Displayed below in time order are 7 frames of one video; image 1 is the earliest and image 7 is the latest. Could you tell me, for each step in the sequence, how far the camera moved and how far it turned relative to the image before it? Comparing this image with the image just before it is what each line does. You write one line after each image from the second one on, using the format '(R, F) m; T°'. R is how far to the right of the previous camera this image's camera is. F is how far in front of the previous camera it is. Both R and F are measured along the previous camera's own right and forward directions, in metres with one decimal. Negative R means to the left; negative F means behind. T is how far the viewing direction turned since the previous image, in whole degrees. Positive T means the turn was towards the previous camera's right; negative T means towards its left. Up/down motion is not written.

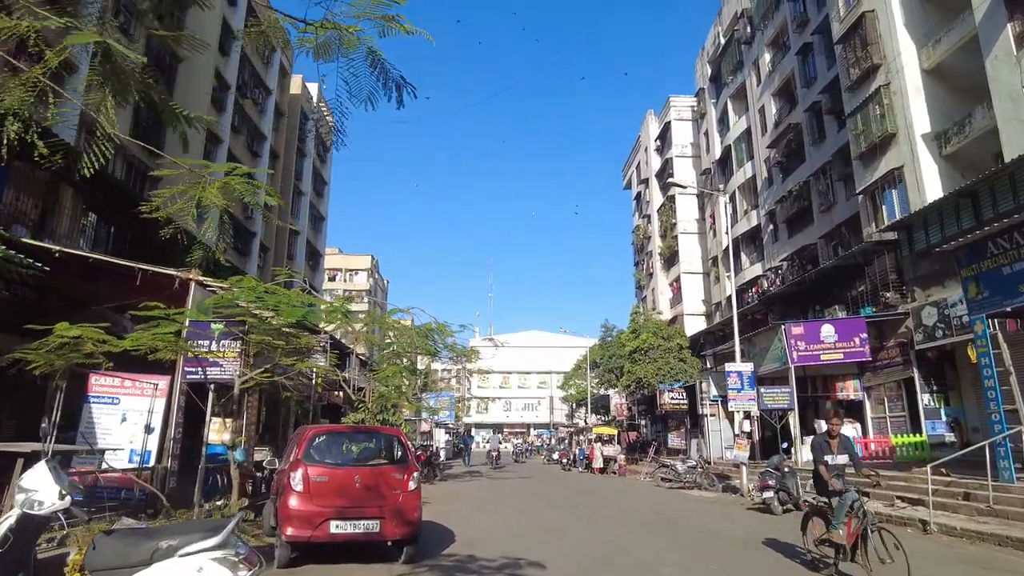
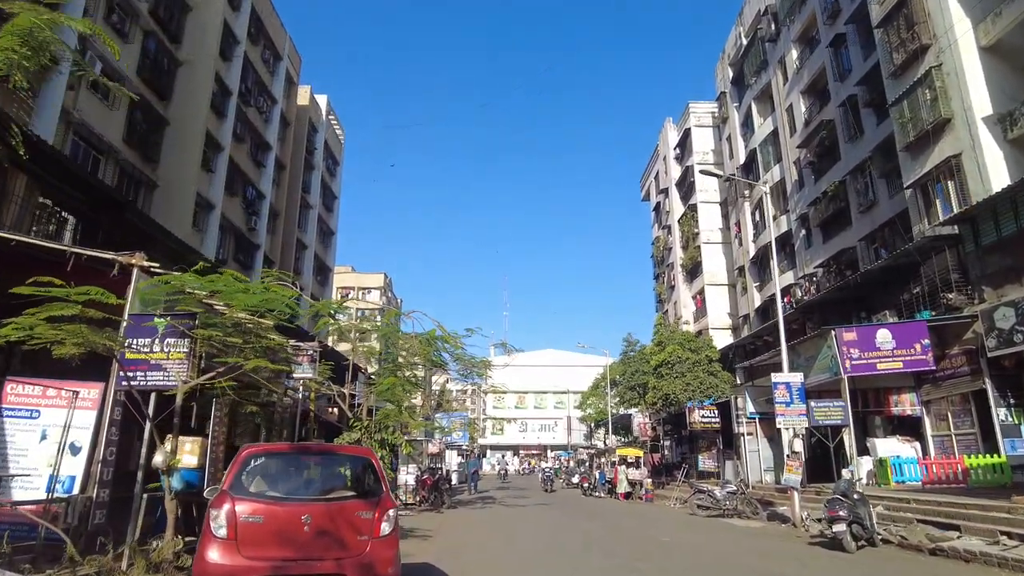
(0.0, +1.7) m; -1°
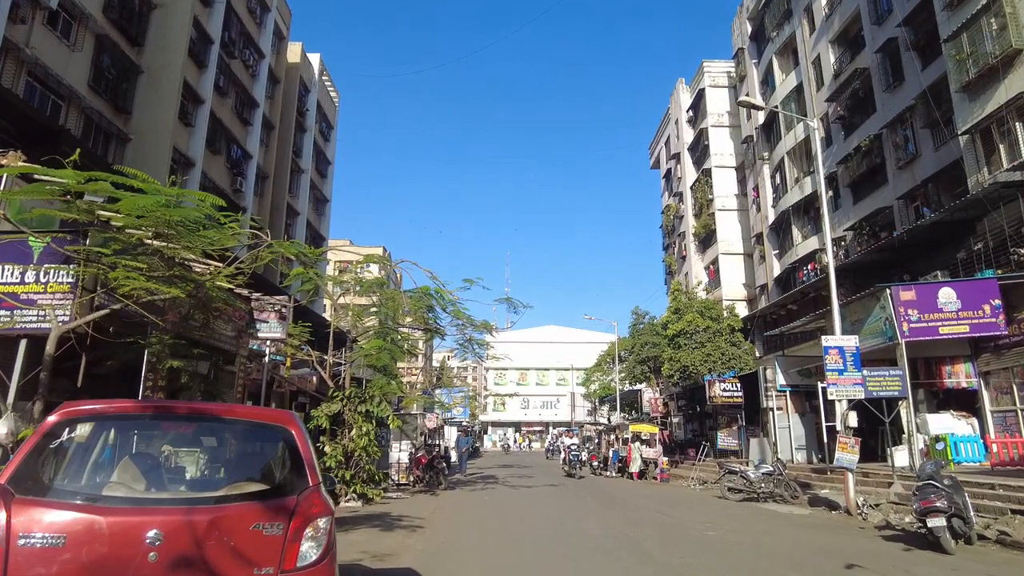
(-0.1, +1.9) m; 0°
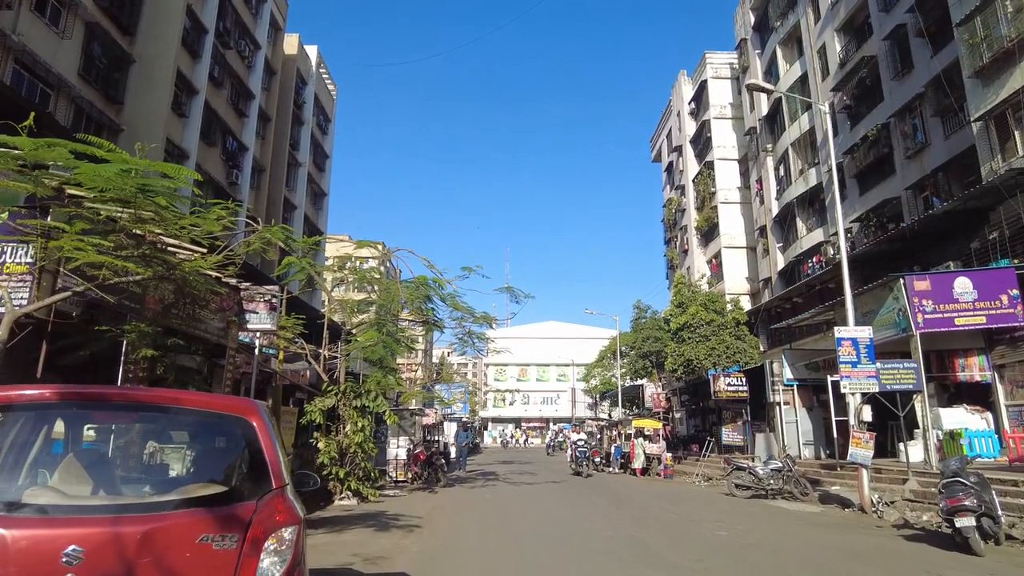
(0.0, +0.4) m; 0°
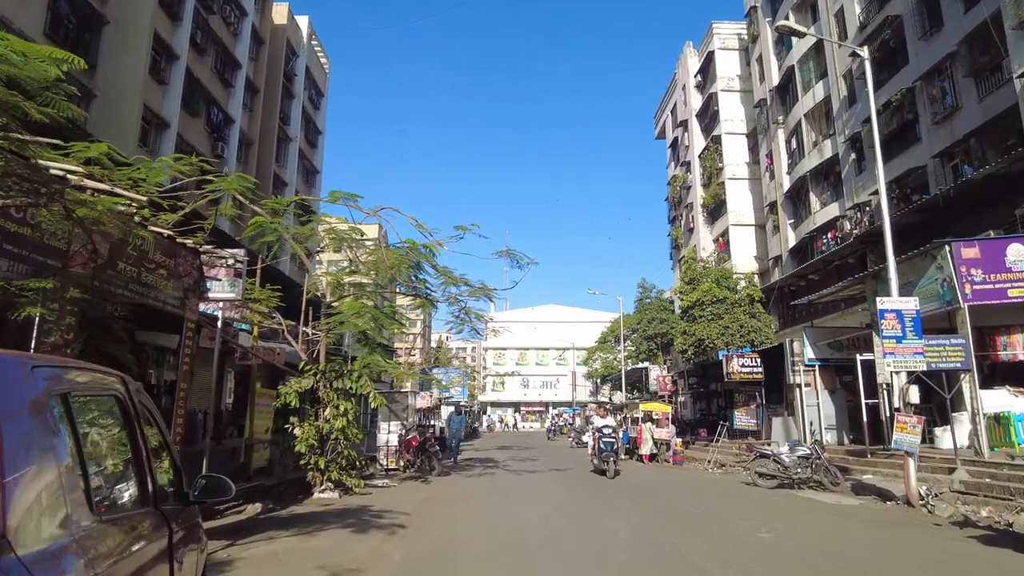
(0.0, +1.2) m; 0°
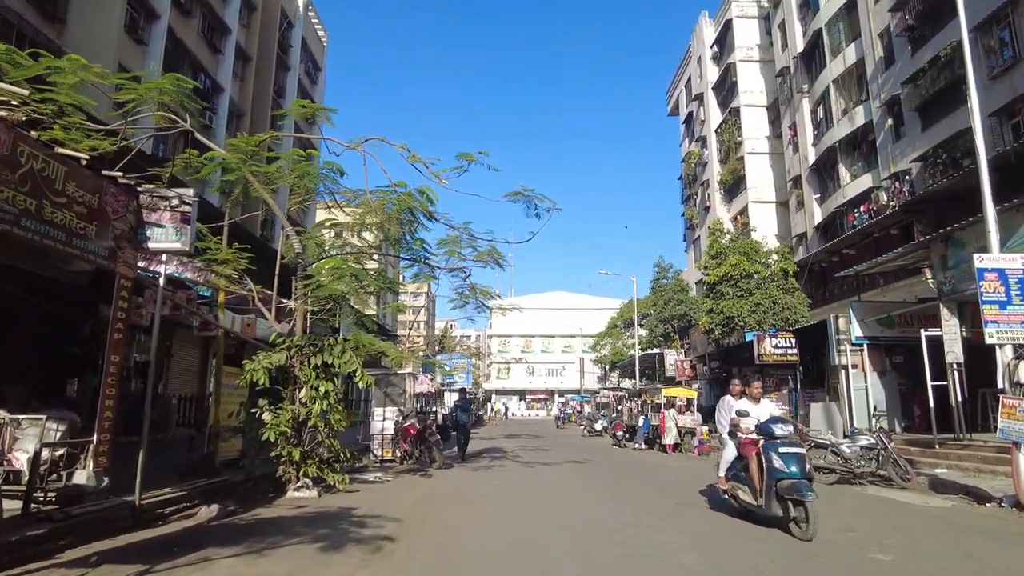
(-0.1, +1.7) m; 0°
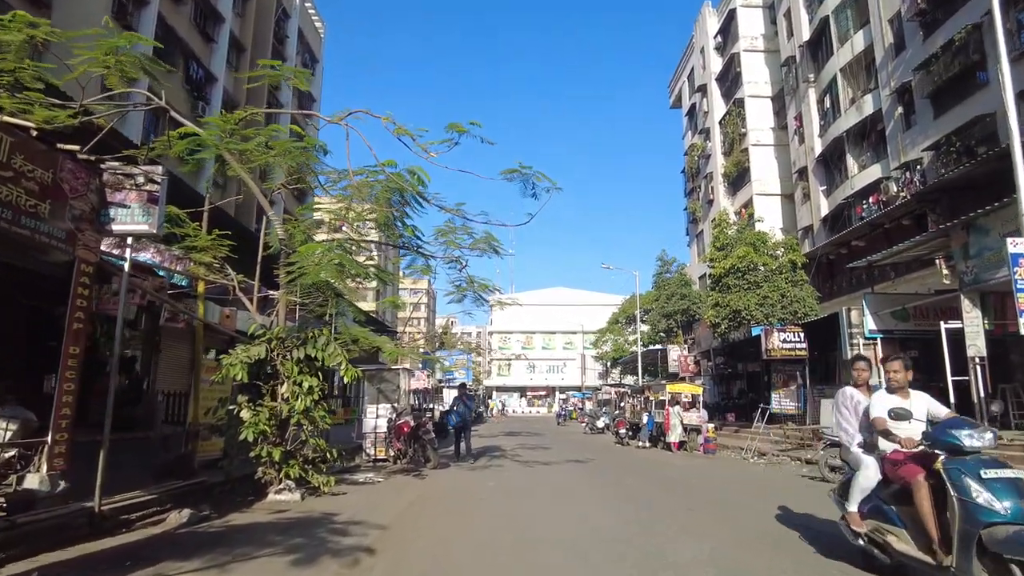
(0.0, +0.6) m; 0°
